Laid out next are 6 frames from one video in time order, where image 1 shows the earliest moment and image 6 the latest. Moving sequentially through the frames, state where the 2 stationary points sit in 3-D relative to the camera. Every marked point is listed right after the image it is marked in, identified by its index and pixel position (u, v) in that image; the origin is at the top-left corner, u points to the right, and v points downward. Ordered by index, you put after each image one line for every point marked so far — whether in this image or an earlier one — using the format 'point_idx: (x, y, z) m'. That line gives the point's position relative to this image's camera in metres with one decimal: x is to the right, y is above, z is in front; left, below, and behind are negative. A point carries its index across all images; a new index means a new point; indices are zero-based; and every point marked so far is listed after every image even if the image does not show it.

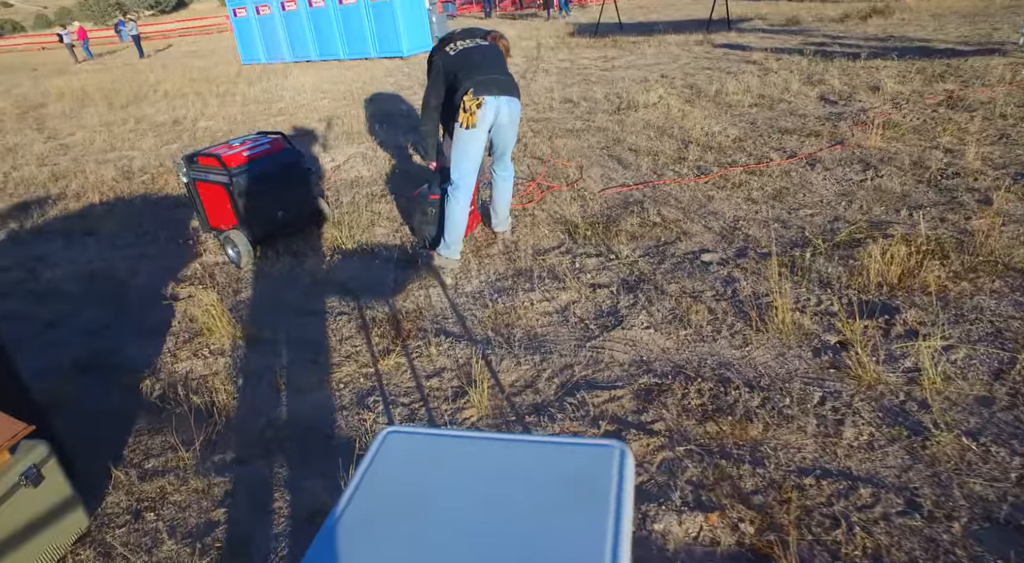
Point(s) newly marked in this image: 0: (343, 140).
0: (-2.6, +2.2, +10.0) m
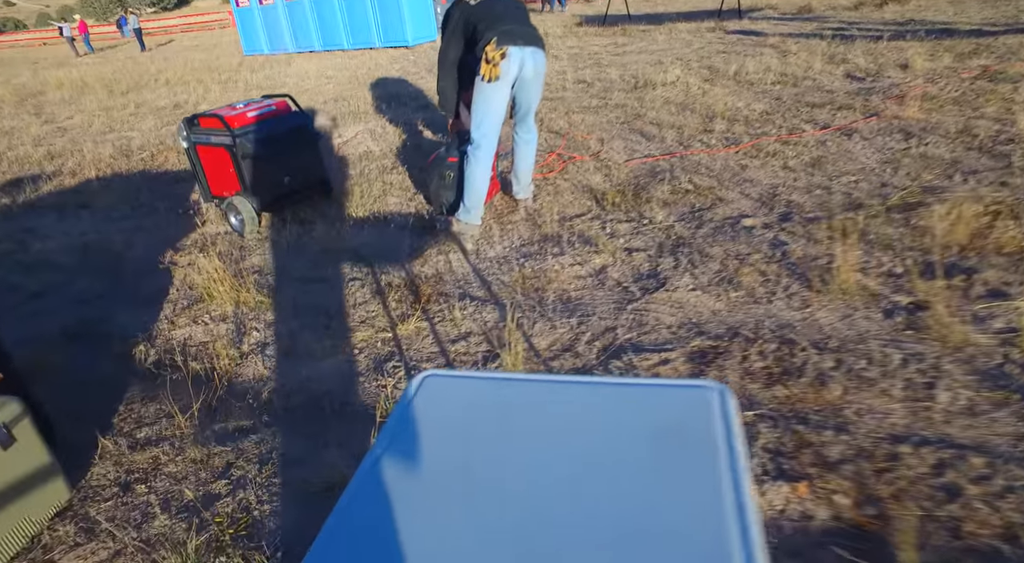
0: (-2.4, +2.4, +9.6) m
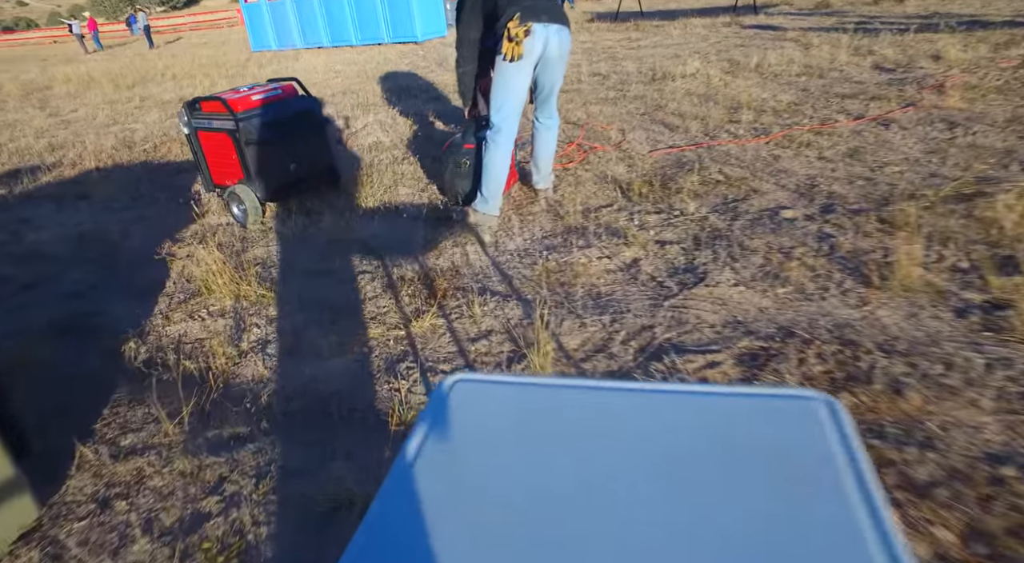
0: (-2.2, +2.5, +9.3) m
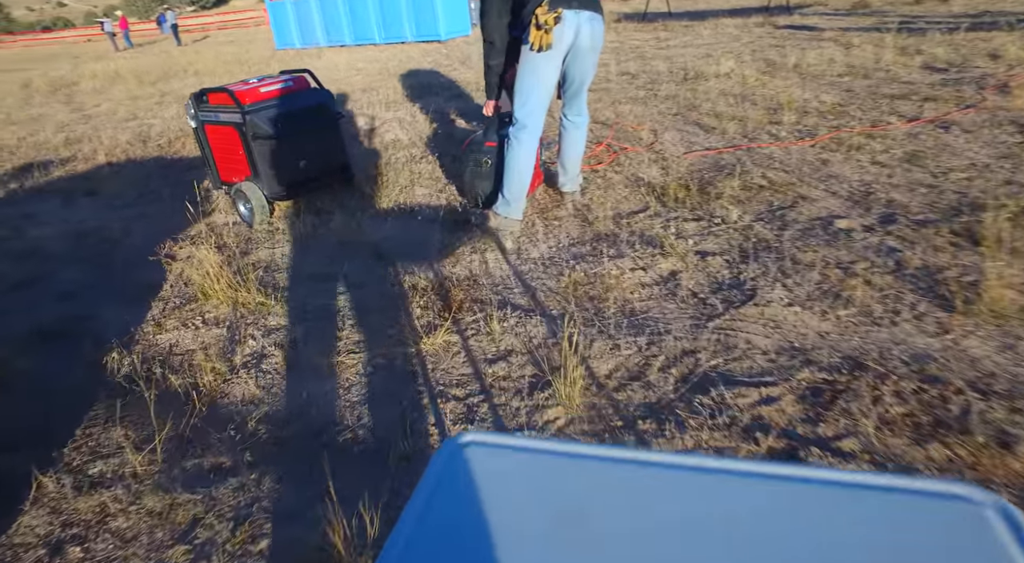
0: (-1.9, +2.4, +9.0) m
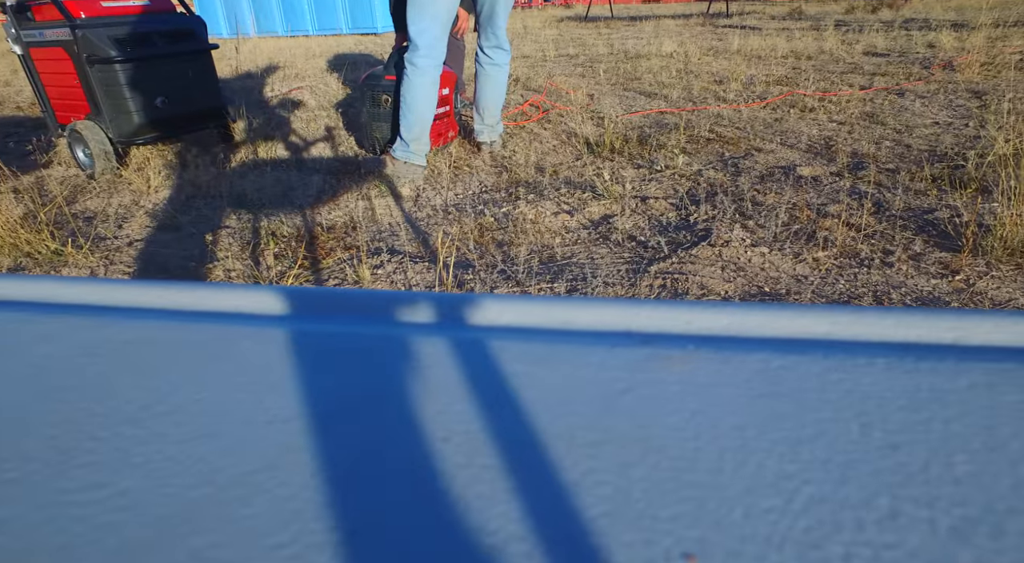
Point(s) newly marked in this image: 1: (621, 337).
0: (-2.8, +2.6, +8.1) m
1: (+0.1, -0.1, +0.8) m
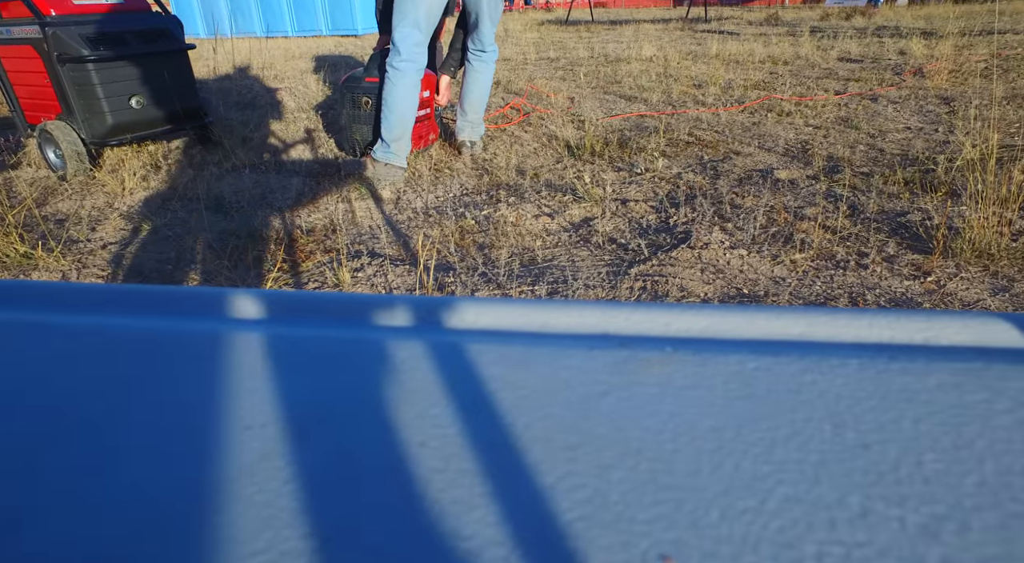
0: (-3.0, +2.5, +8.0) m
1: (+0.1, -0.1, +0.8) m
